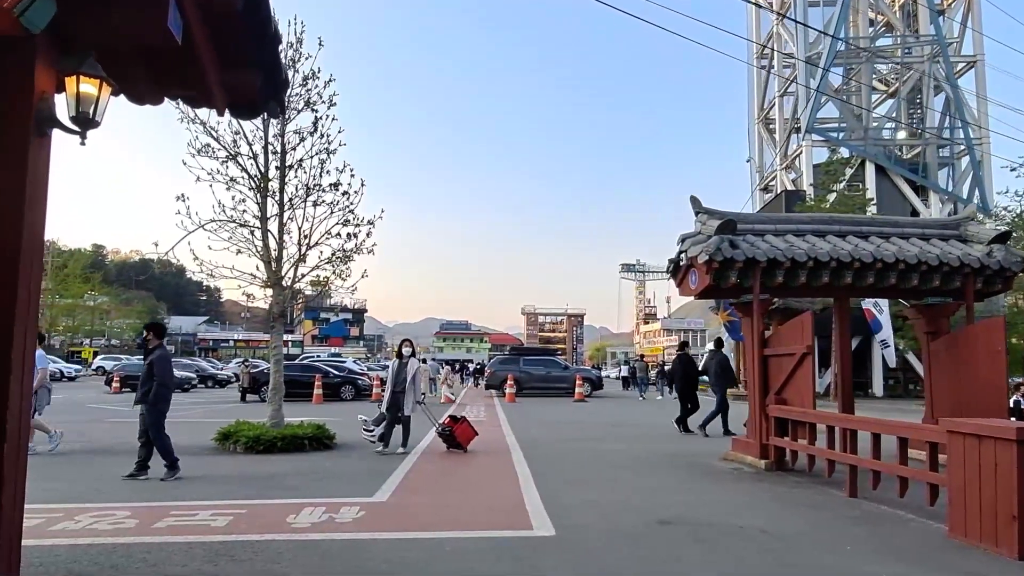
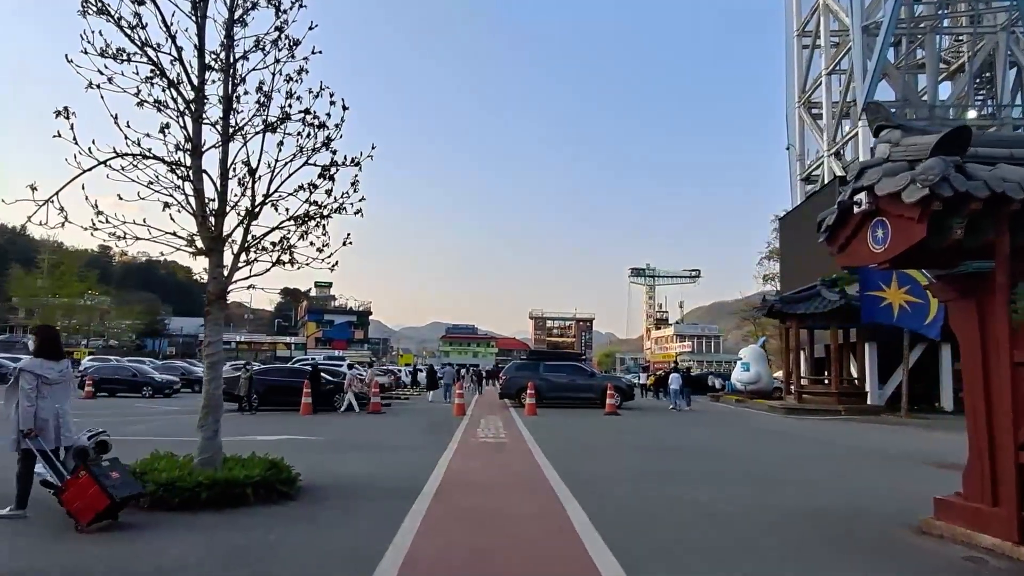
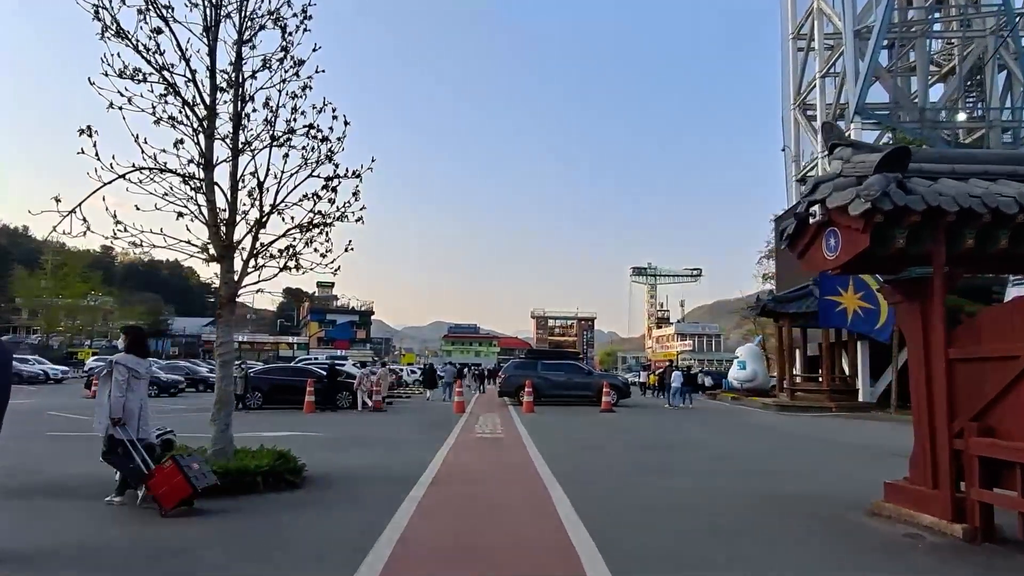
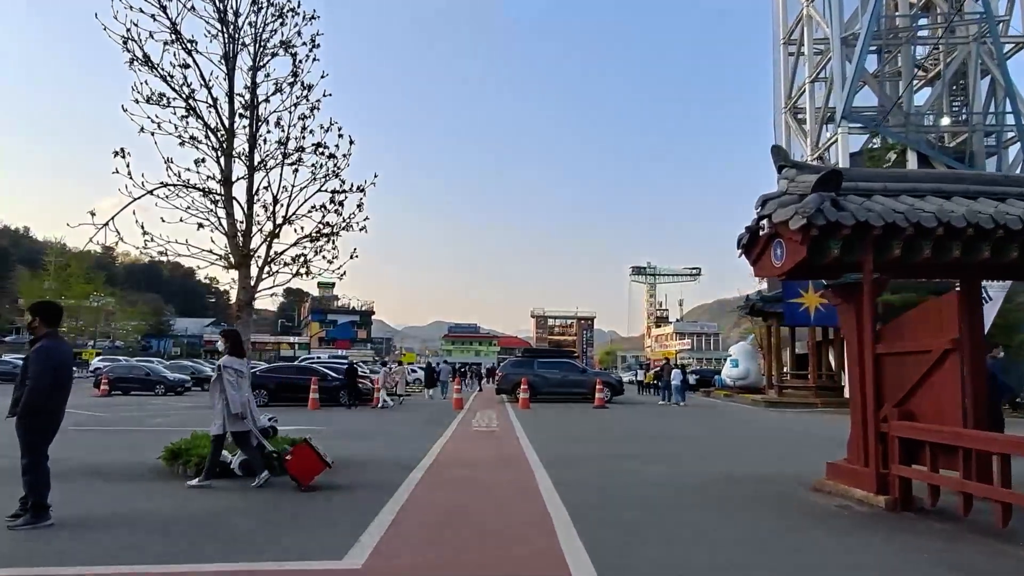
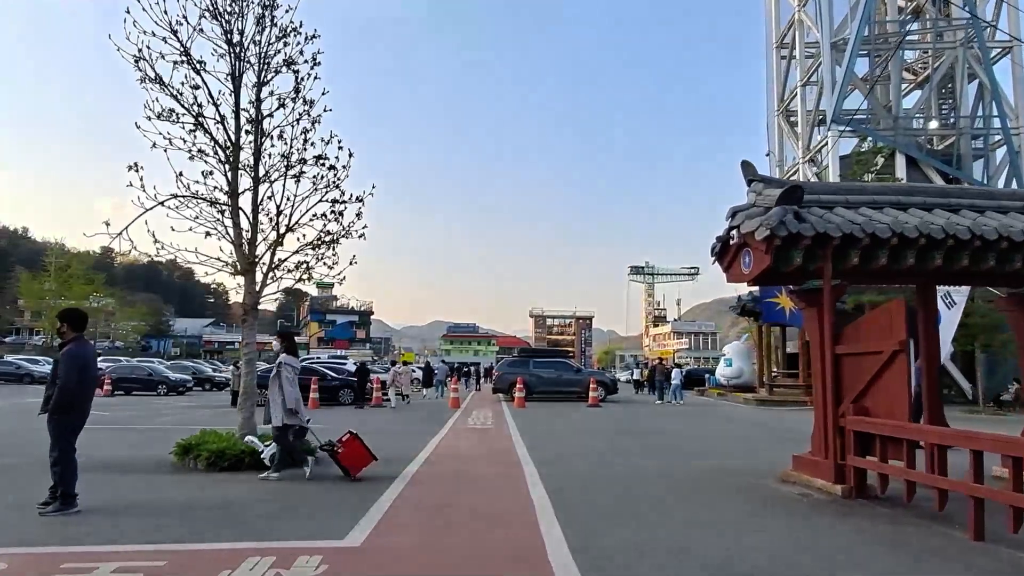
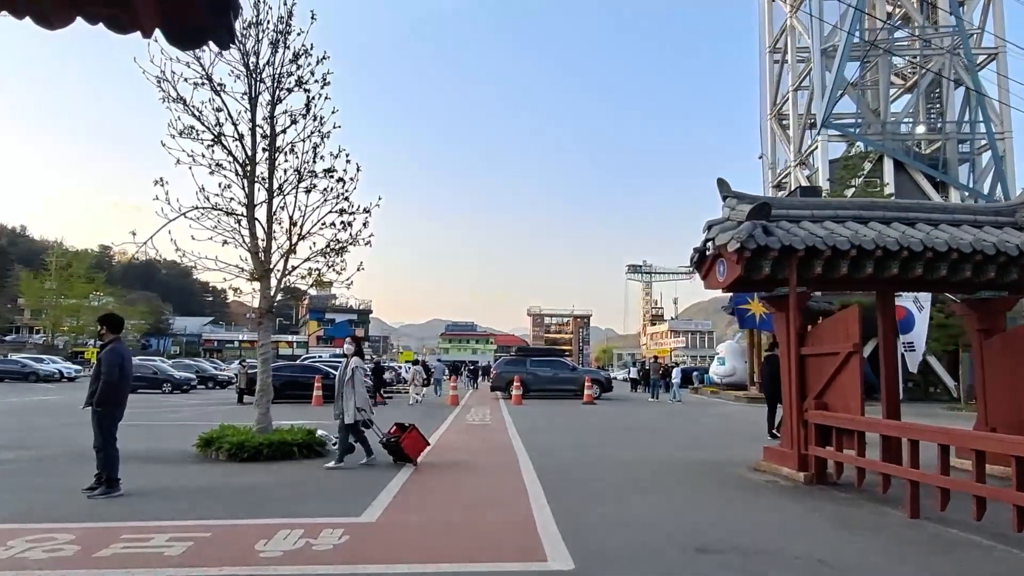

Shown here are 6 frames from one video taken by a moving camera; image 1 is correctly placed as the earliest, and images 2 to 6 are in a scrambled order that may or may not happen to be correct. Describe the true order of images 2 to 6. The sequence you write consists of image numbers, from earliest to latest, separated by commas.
6, 5, 4, 3, 2
